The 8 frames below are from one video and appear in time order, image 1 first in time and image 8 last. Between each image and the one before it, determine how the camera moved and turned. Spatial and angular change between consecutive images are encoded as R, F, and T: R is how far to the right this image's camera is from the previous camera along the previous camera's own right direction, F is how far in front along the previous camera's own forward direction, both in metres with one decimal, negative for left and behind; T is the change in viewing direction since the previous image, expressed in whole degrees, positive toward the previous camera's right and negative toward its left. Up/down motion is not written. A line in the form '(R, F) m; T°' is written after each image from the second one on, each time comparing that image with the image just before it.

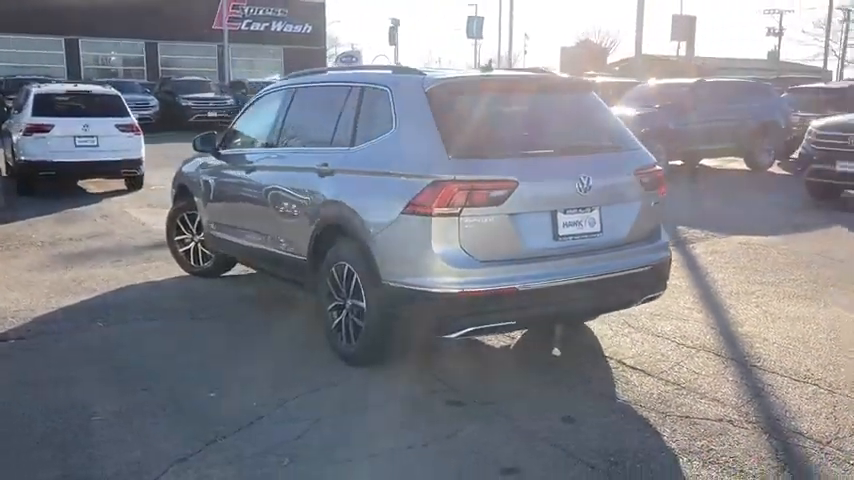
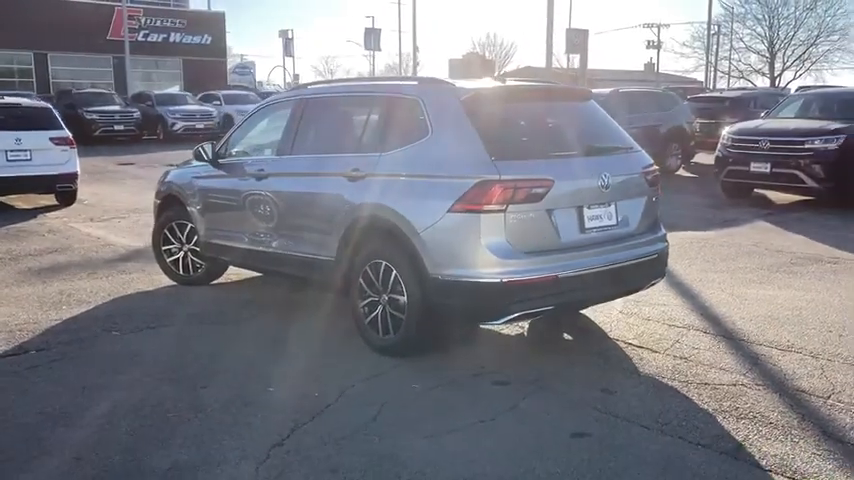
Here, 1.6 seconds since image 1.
(-0.9, -0.3) m; +8°
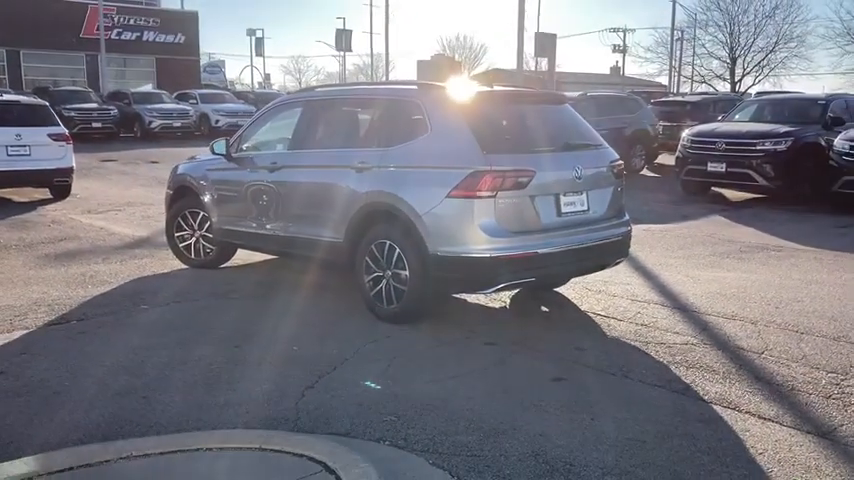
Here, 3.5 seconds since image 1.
(-0.2, -0.8) m; +2°
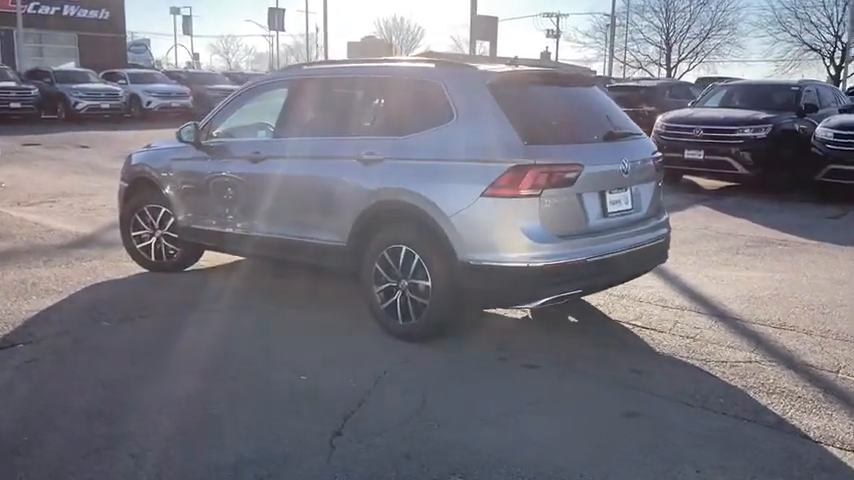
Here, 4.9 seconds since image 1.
(-0.6, +0.9) m; +5°
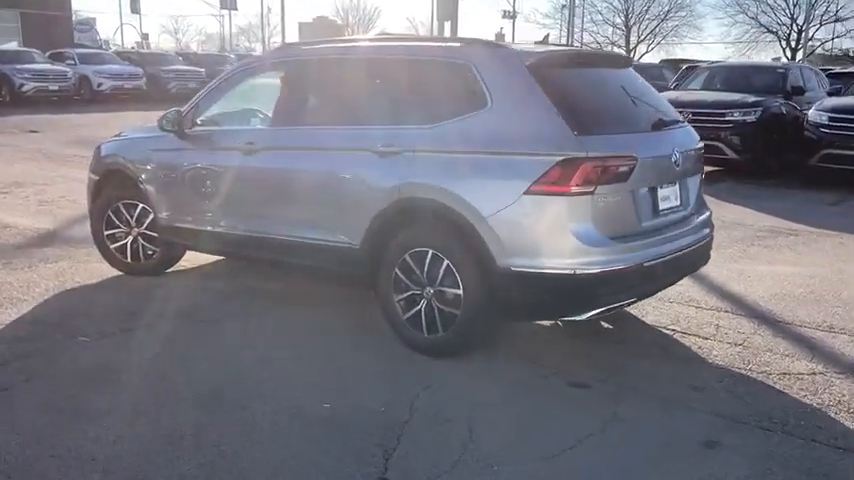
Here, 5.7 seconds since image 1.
(-0.4, +0.6) m; +3°
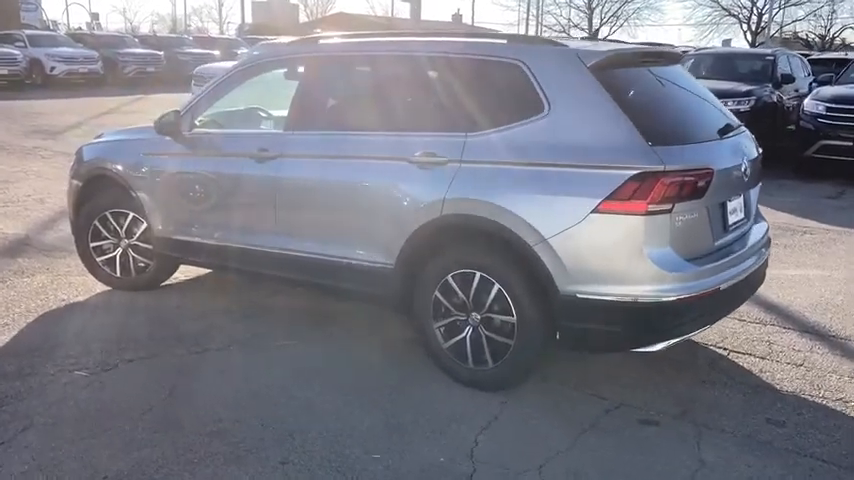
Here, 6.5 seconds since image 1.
(-0.5, +0.5) m; +3°
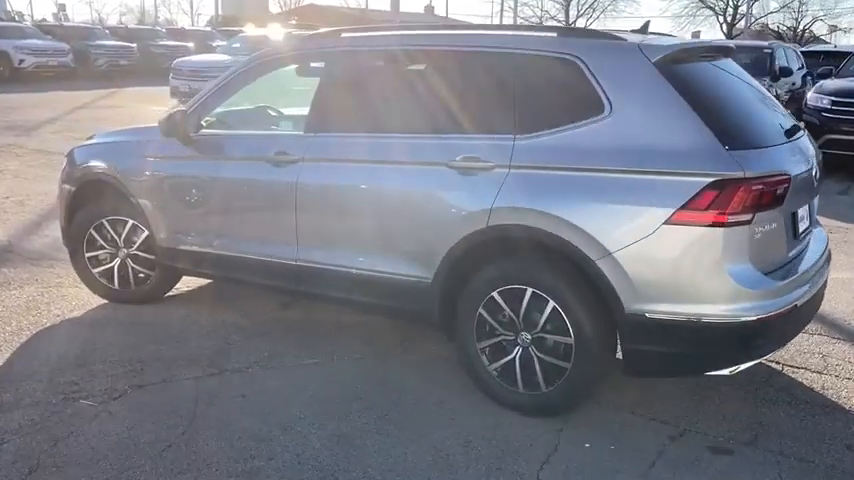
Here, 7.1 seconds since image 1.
(-0.3, +0.4) m; +2°
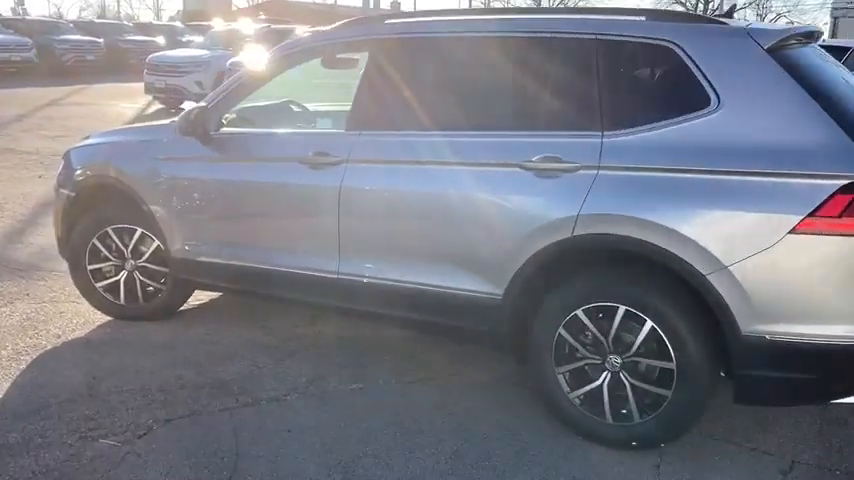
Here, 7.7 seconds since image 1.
(-0.5, +0.5) m; +2°
